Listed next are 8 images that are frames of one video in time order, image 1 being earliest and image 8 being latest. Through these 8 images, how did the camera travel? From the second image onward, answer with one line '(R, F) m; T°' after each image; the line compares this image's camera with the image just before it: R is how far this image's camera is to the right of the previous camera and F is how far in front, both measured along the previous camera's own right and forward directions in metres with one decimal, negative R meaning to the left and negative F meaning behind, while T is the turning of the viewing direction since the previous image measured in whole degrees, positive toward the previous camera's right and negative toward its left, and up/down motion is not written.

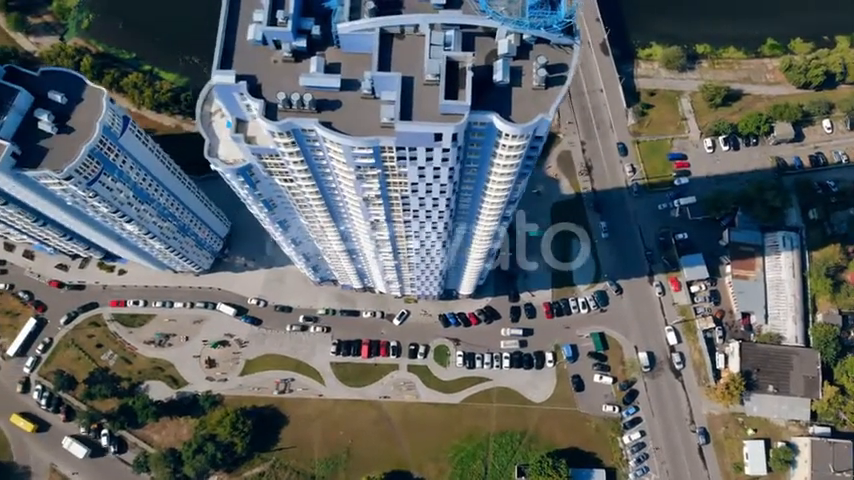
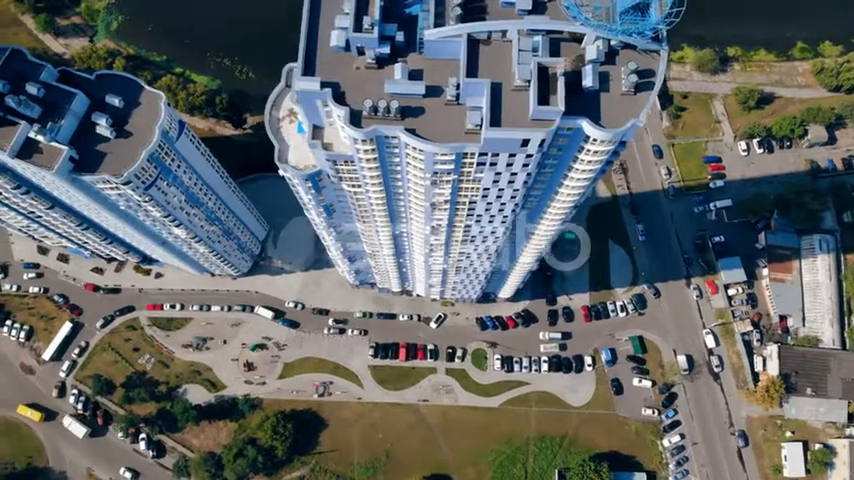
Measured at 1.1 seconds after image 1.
(-10.0, +0.3) m; 0°
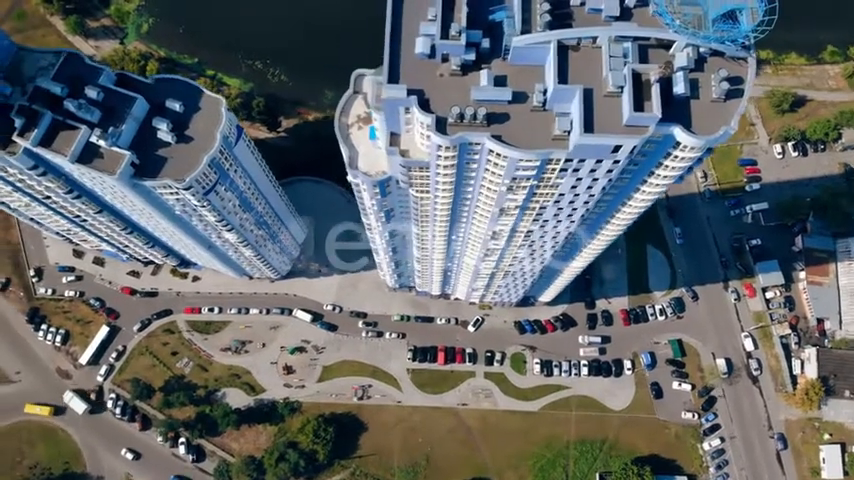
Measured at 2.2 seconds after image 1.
(-10.2, +0.3) m; 0°
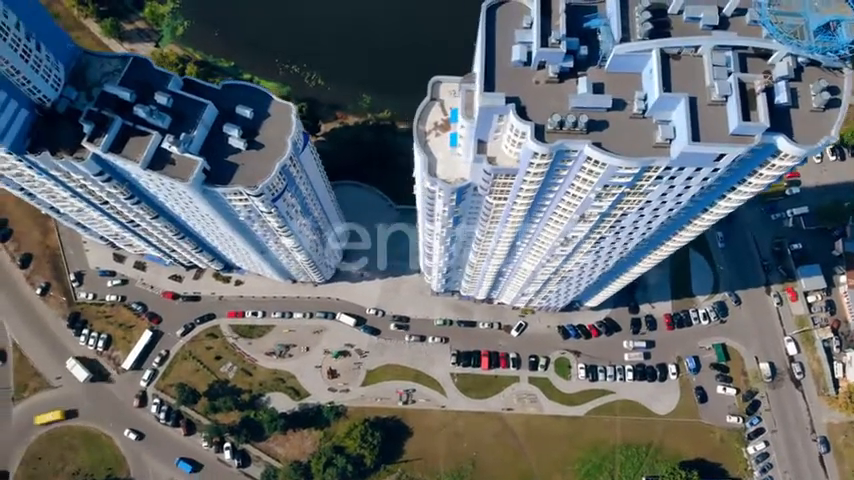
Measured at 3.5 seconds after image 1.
(-11.7, +0.1) m; 0°
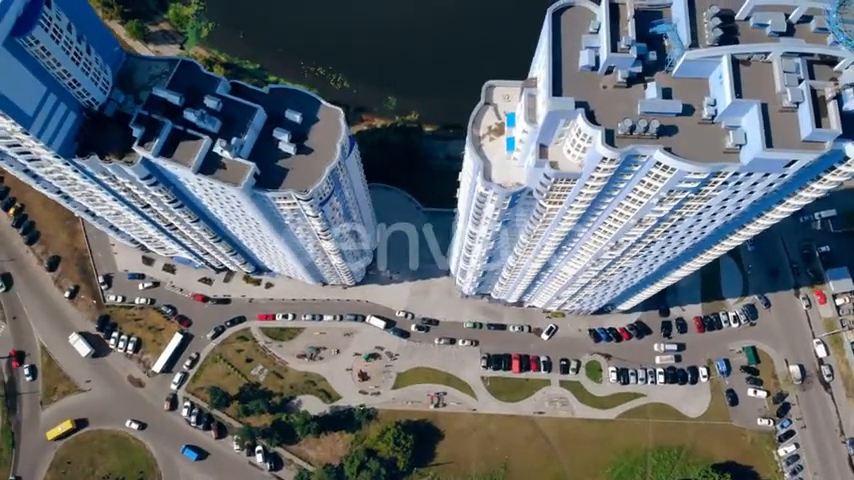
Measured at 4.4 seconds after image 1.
(-8.2, 0.0) m; 0°
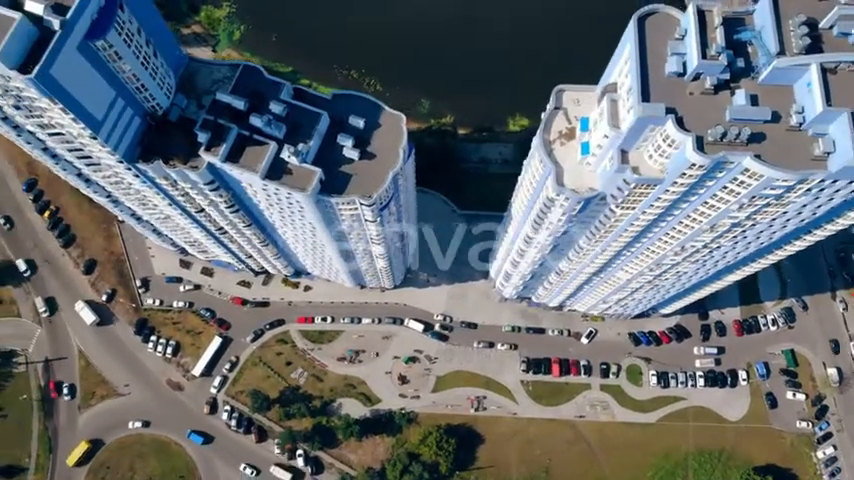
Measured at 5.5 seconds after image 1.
(-10.8, 0.0) m; 0°
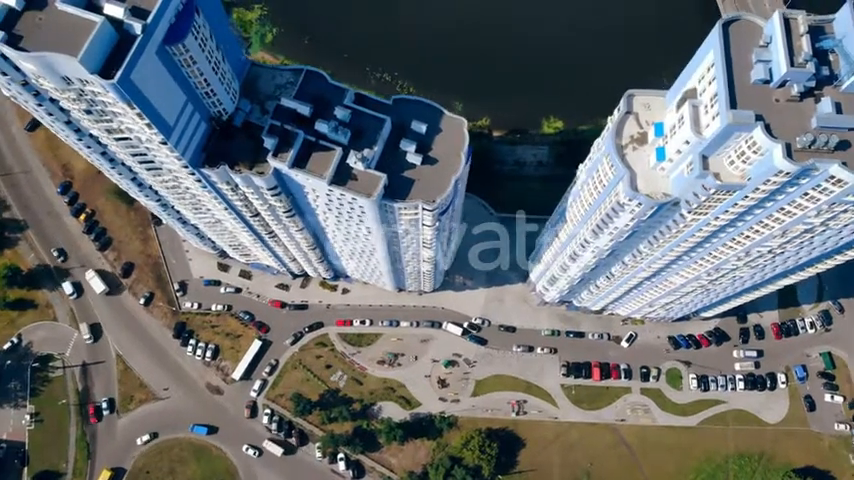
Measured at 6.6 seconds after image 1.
(-10.9, 0.0) m; 0°
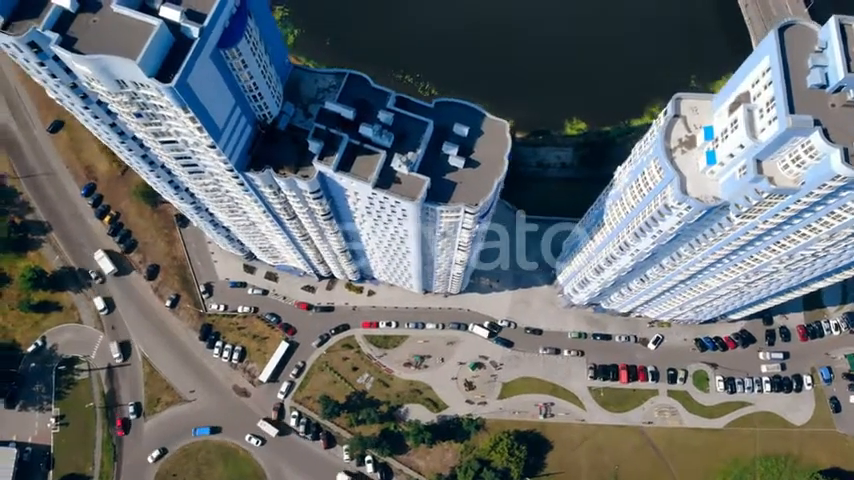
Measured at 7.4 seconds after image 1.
(-7.4, -0.1) m; 0°
